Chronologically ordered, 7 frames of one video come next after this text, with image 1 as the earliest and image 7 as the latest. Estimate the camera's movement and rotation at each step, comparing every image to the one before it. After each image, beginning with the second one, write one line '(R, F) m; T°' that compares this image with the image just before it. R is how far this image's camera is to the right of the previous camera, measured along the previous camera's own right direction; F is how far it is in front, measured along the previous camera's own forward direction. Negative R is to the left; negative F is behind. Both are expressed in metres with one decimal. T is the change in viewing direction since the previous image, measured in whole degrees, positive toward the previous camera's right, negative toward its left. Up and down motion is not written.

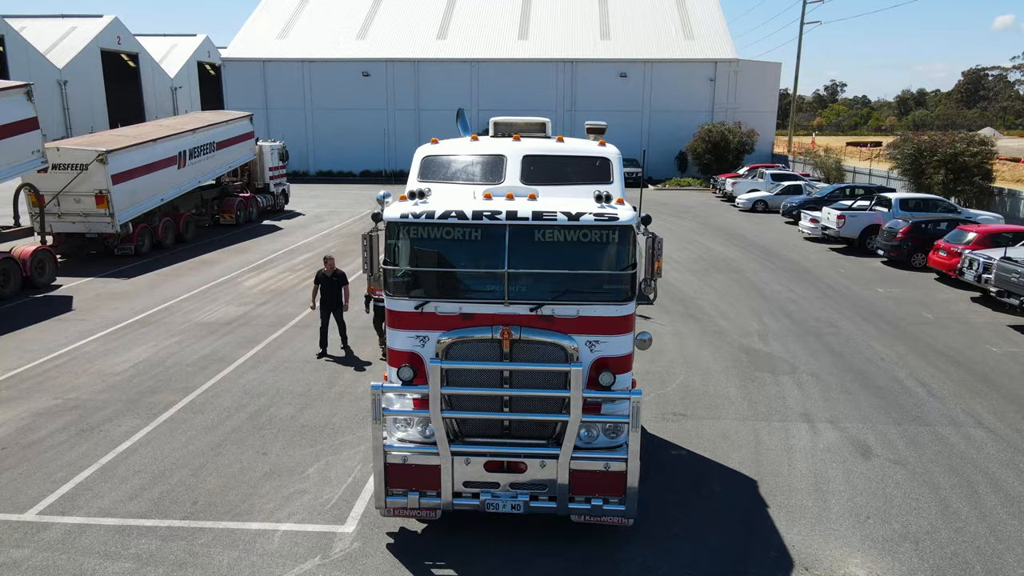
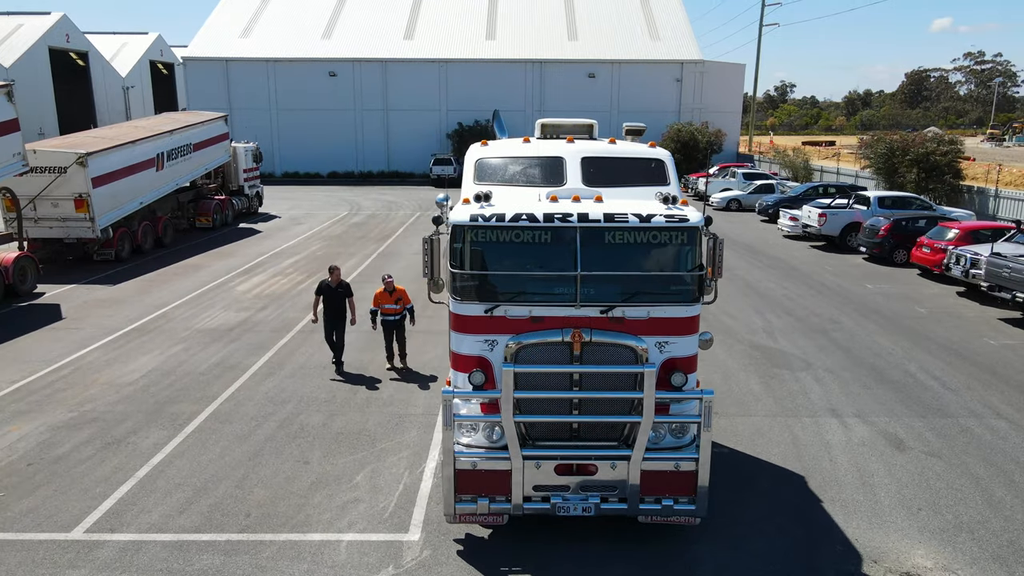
(-0.9, +0.1) m; +3°
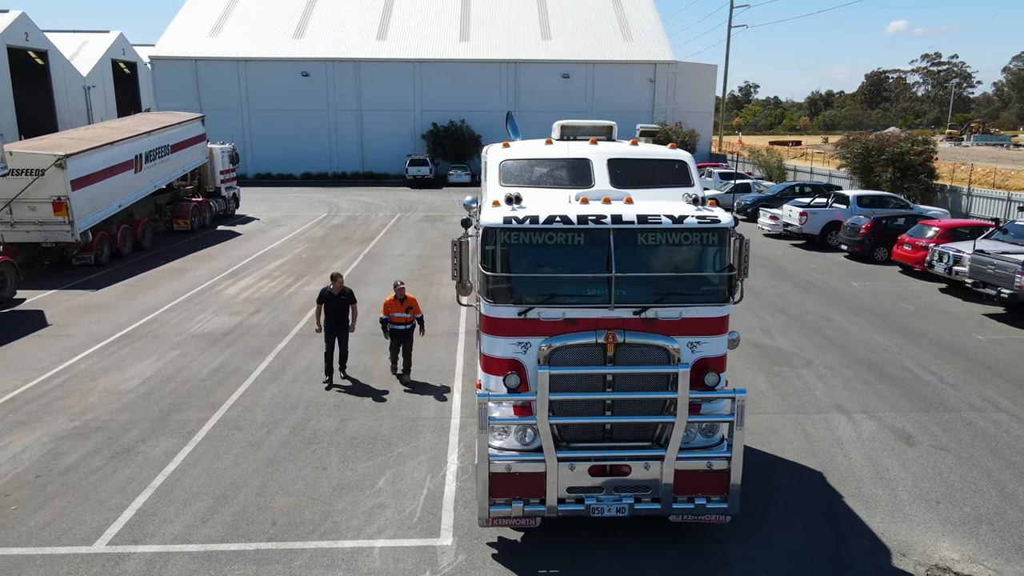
(-0.5, 0.0) m; +2°
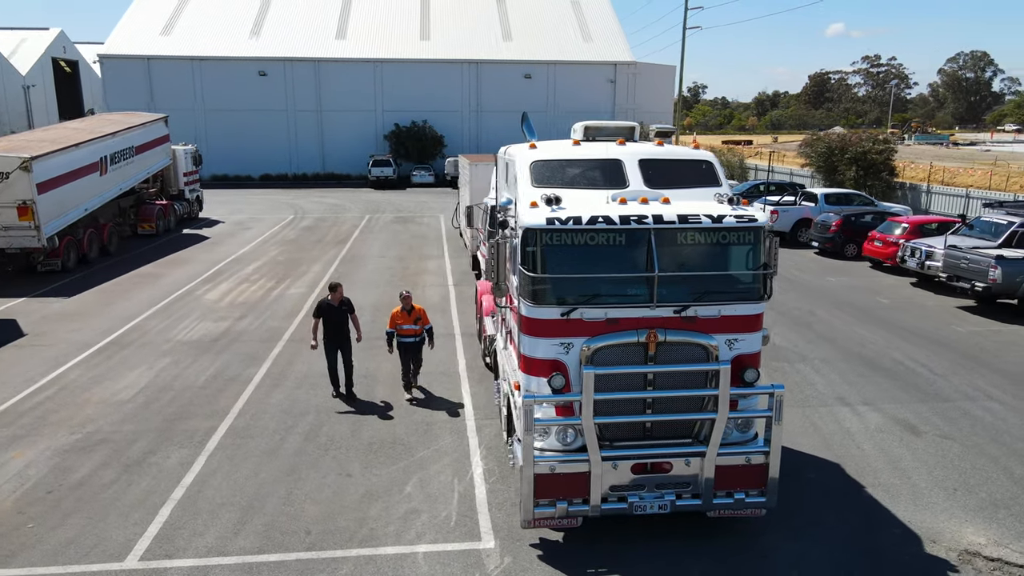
(-0.7, 0.0) m; +4°
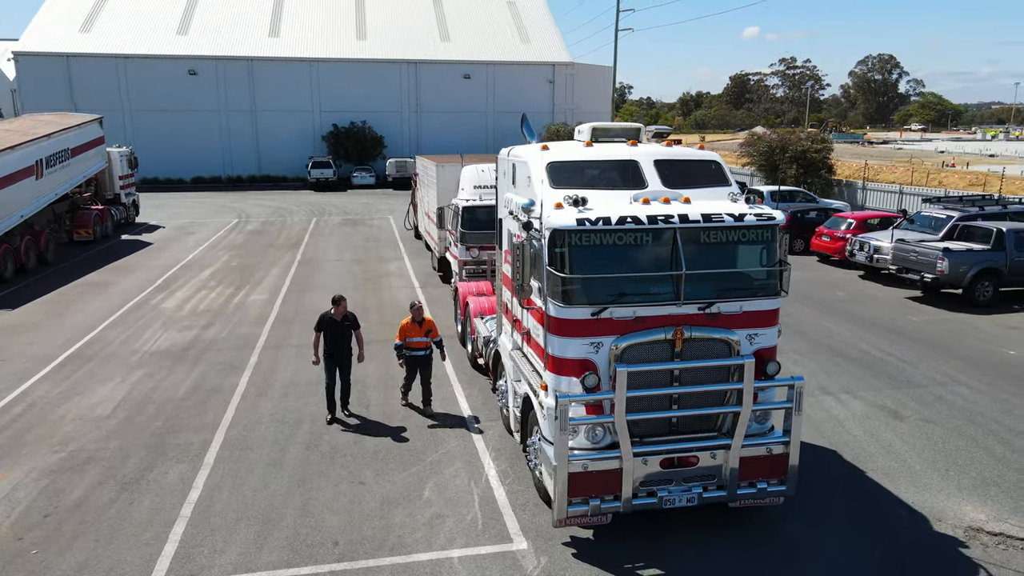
(-0.8, 0.0) m; +5°
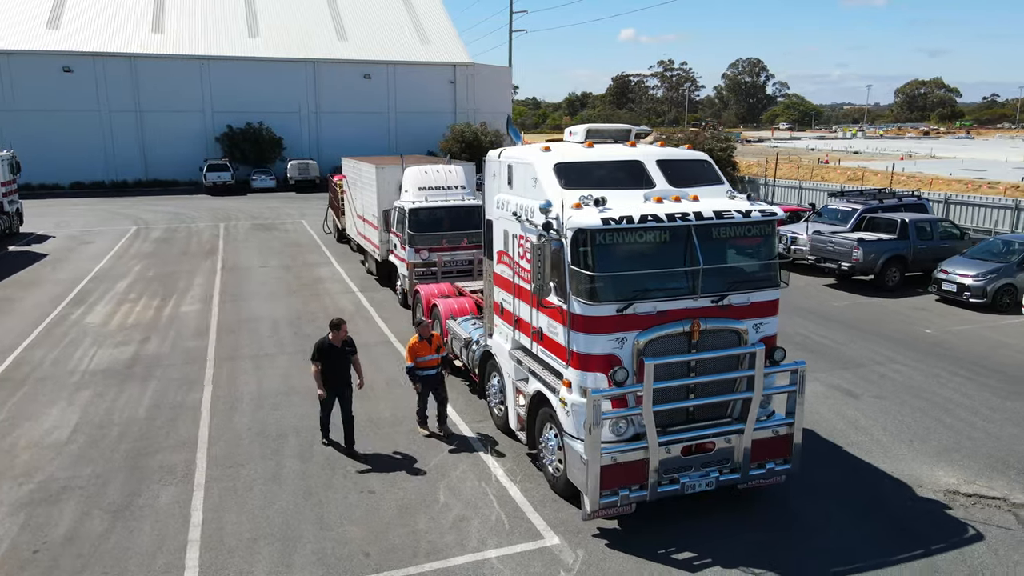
(-1.2, 0.0) m; +8°
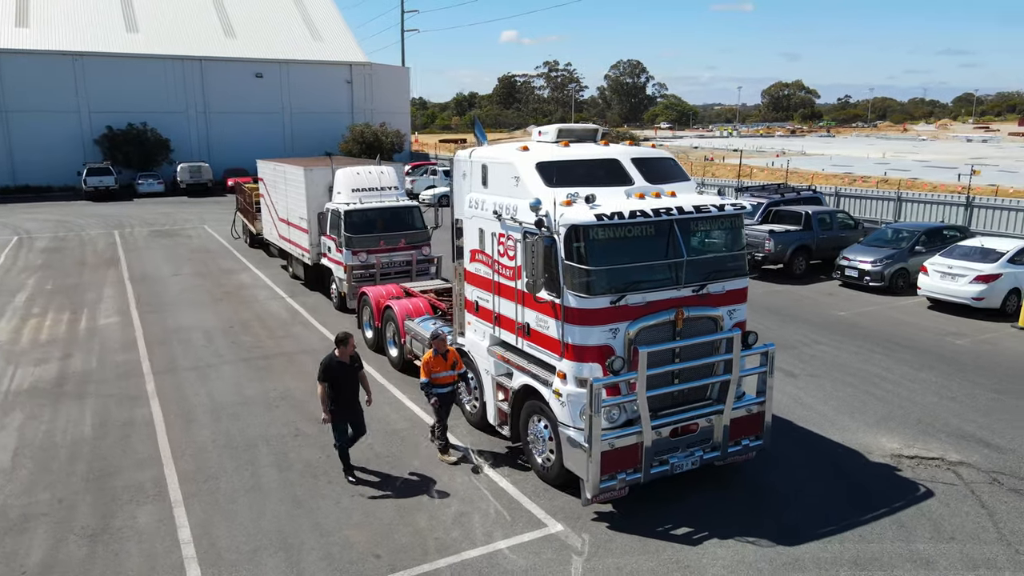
(-0.9, -0.1) m; +8°
